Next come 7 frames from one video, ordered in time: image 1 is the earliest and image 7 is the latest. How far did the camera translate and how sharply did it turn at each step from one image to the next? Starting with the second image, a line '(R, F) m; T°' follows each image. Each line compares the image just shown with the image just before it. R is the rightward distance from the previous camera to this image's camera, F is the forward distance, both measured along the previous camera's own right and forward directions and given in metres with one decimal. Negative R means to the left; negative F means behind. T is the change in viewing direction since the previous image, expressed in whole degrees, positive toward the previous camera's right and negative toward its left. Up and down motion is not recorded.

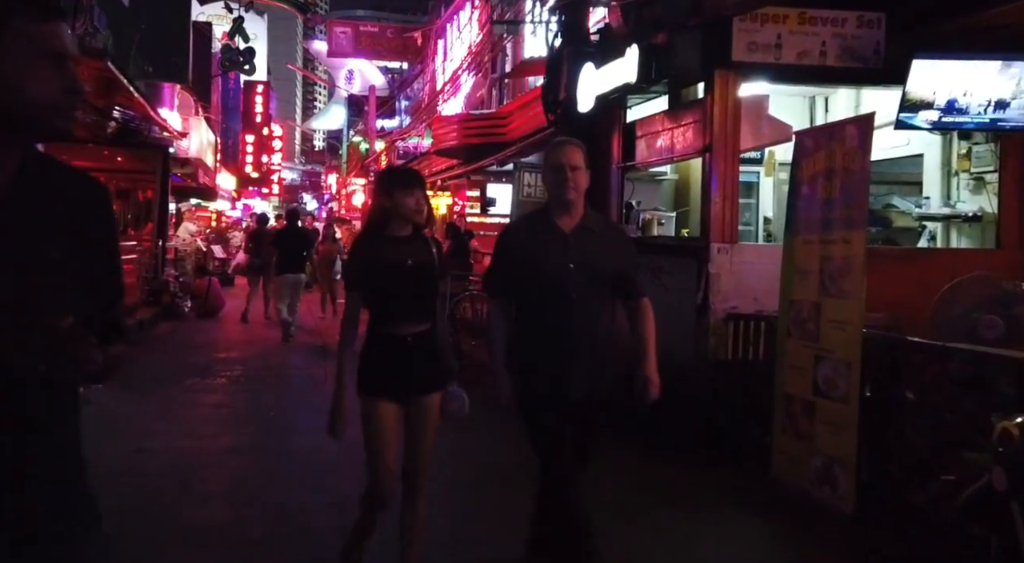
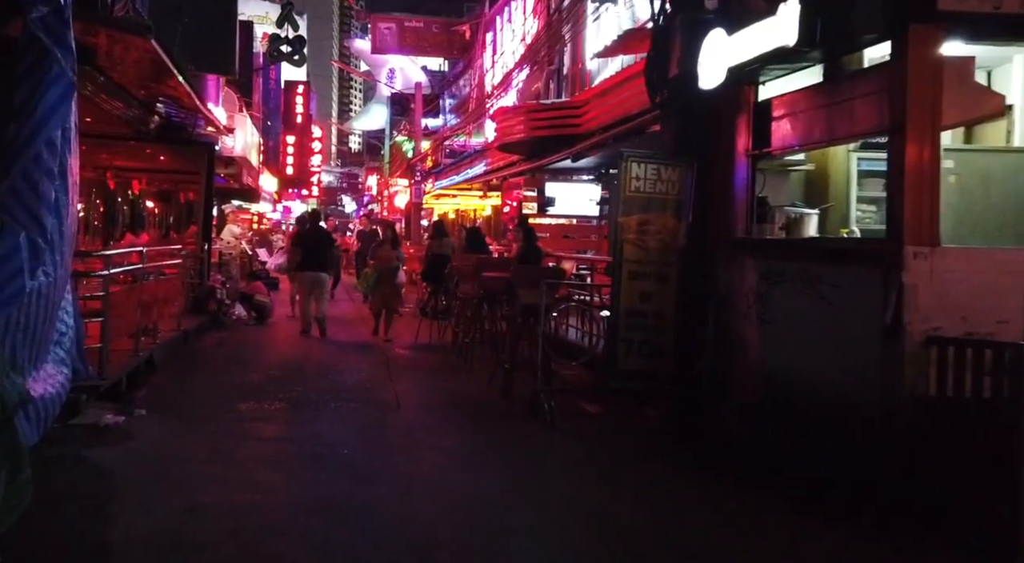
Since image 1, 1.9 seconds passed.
(-0.7, +1.4) m; -2°
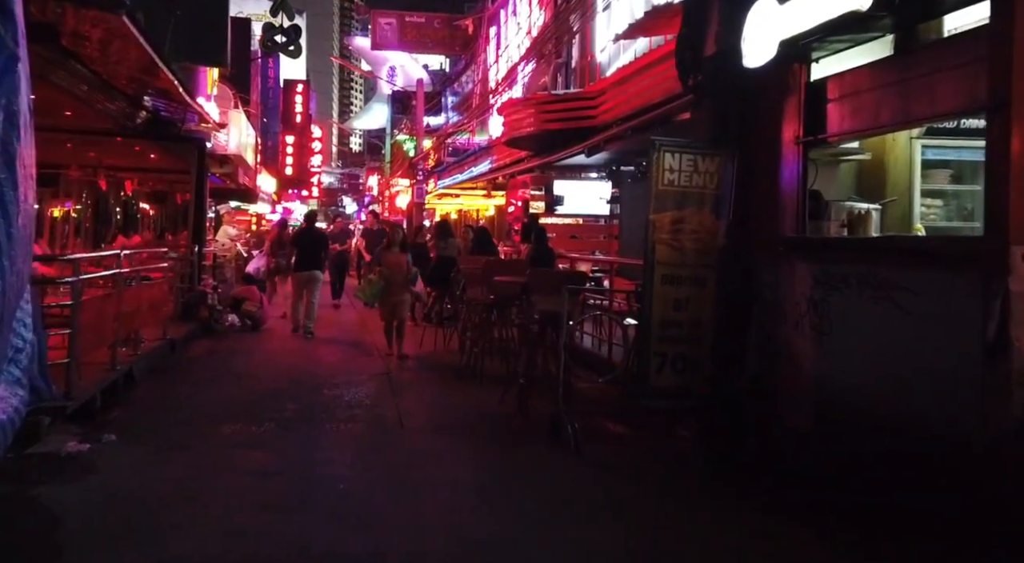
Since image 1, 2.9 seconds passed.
(-0.1, +0.9) m; 0°
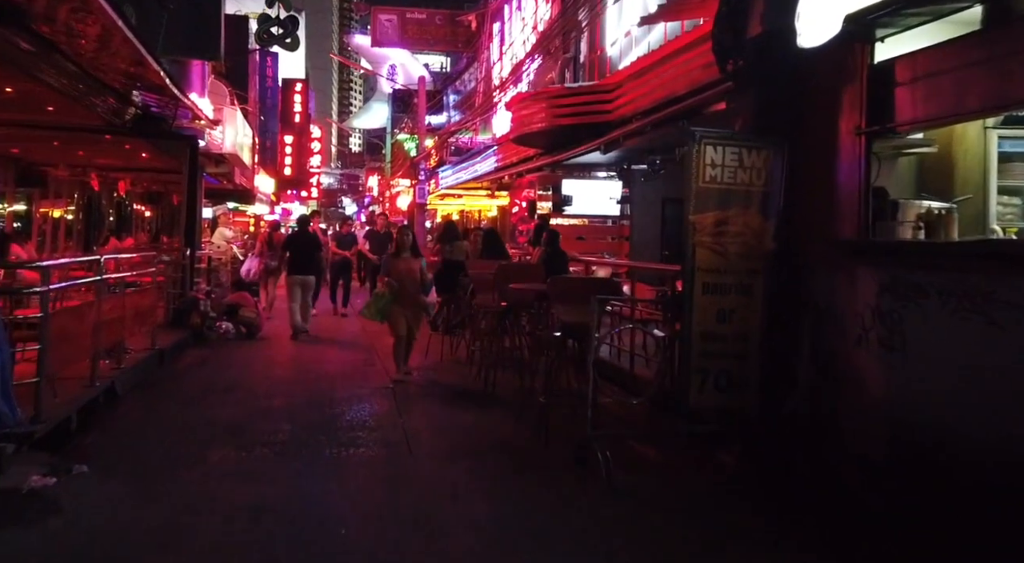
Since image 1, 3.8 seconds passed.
(-0.2, +0.8) m; 0°
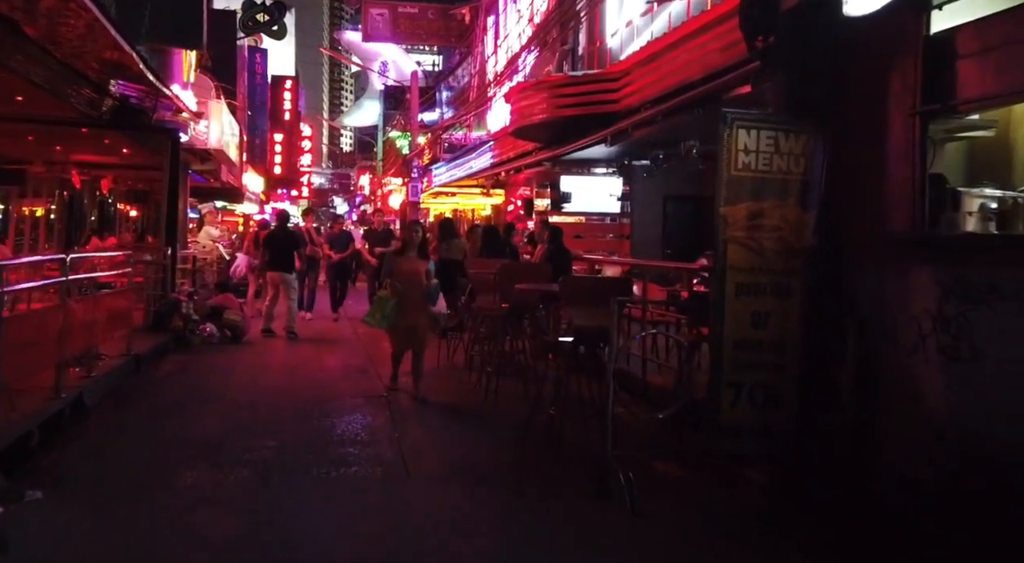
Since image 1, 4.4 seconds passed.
(-0.1, +0.7) m; +1°
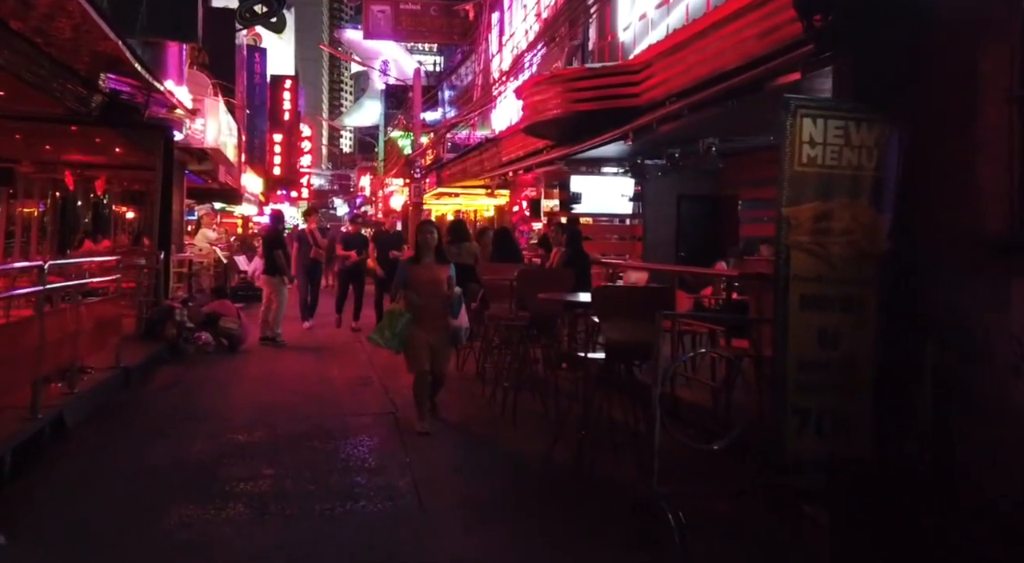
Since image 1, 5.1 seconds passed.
(-0.2, +0.7) m; 0°
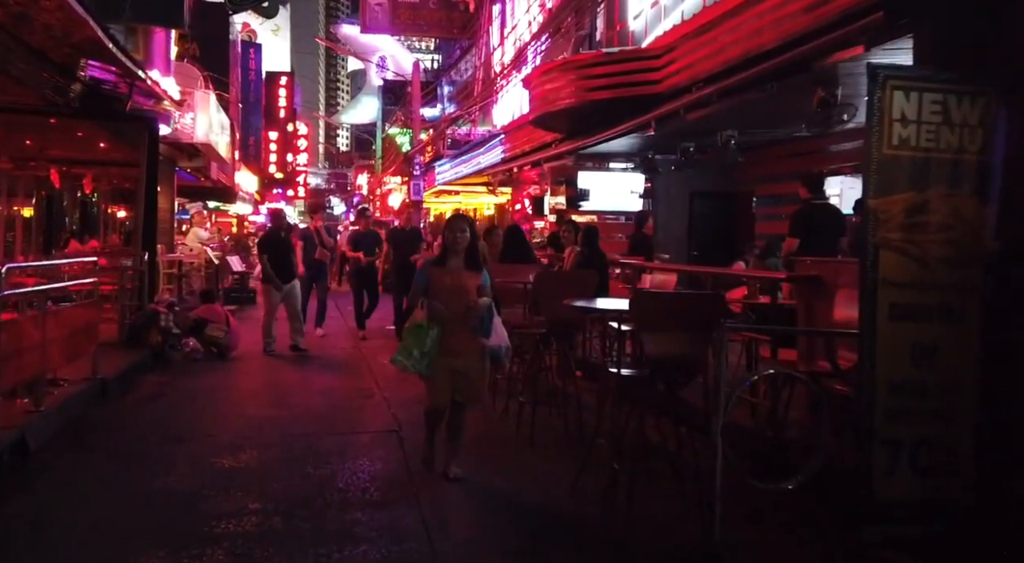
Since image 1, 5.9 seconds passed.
(-0.2, +0.8) m; 0°
